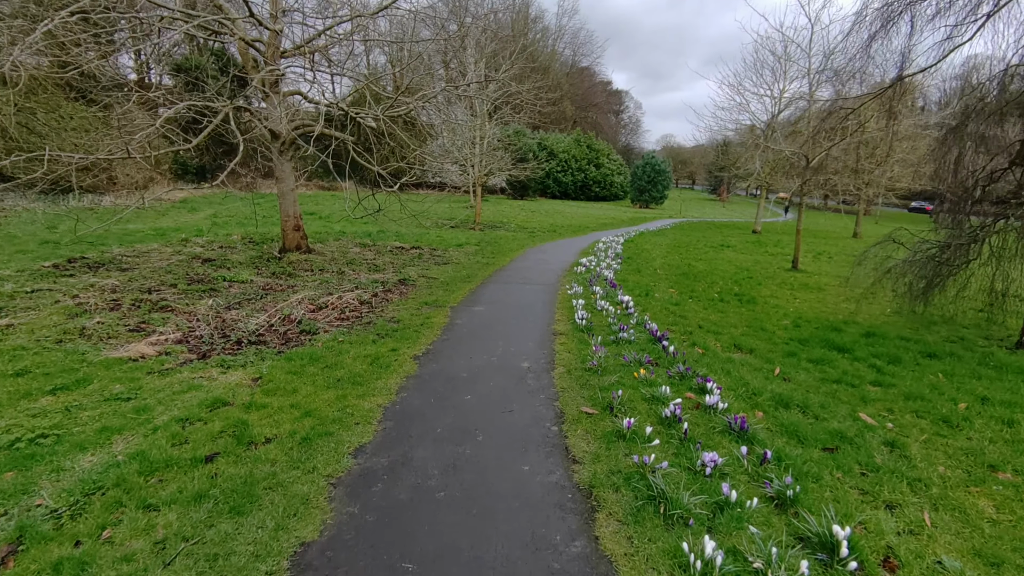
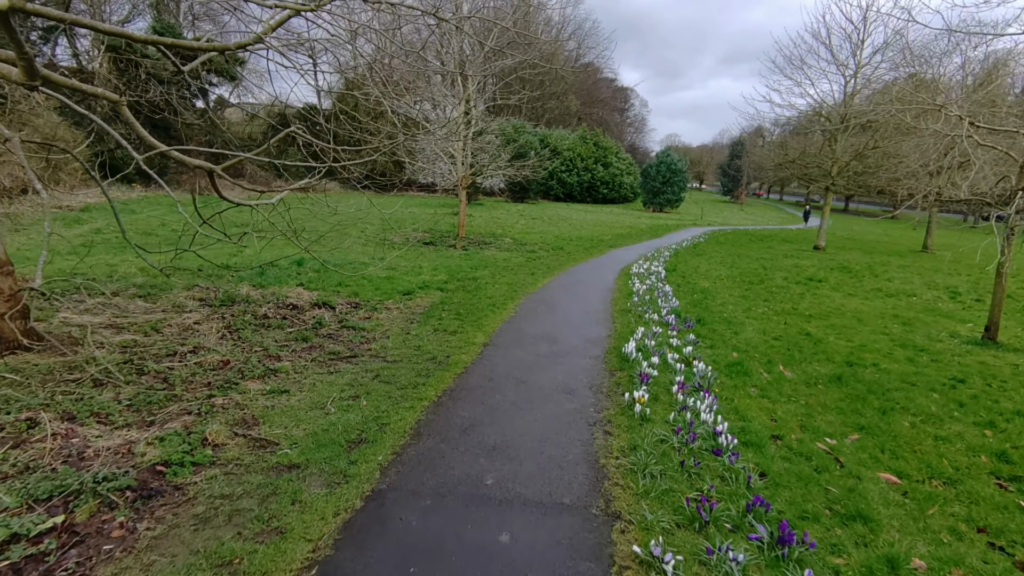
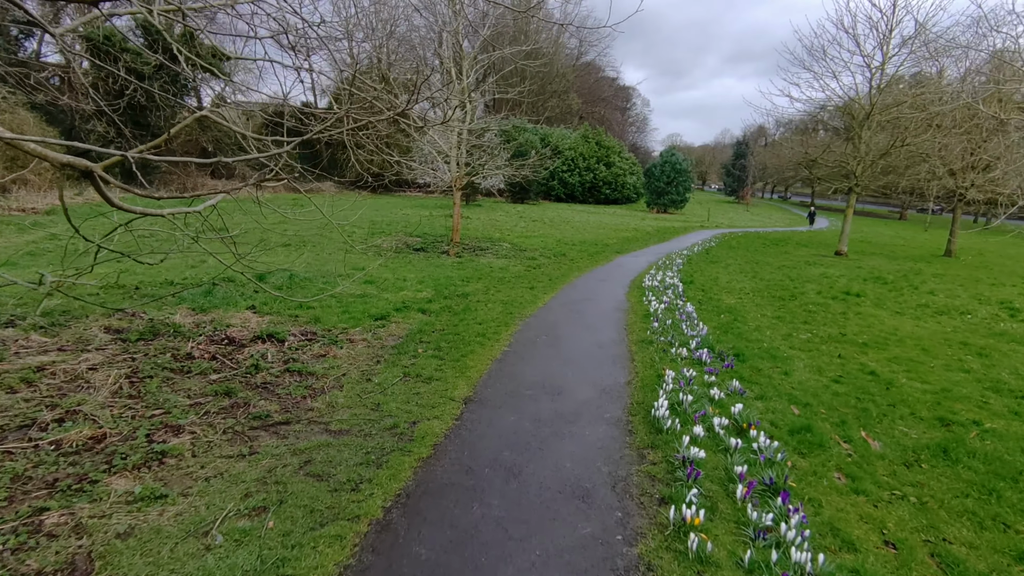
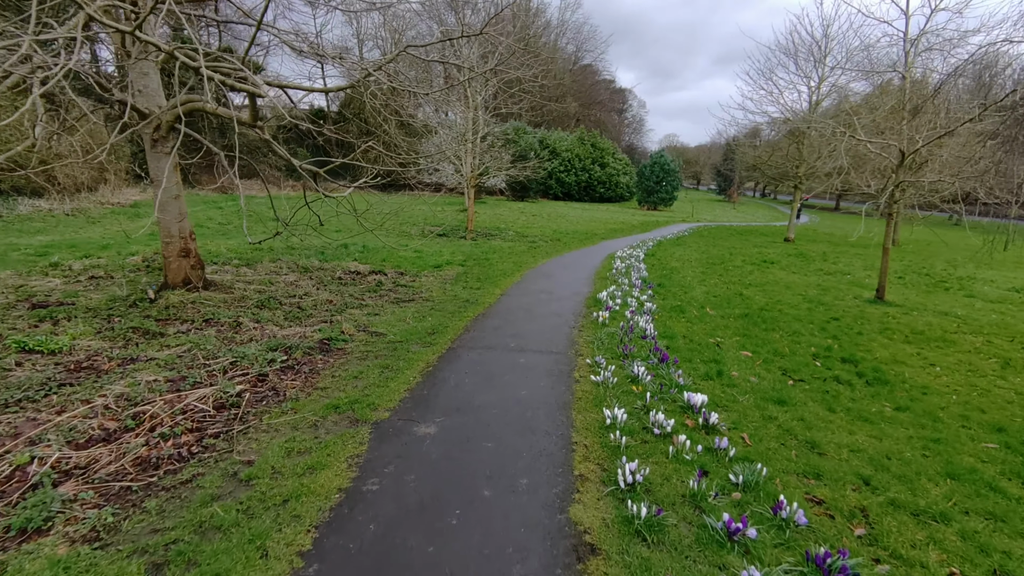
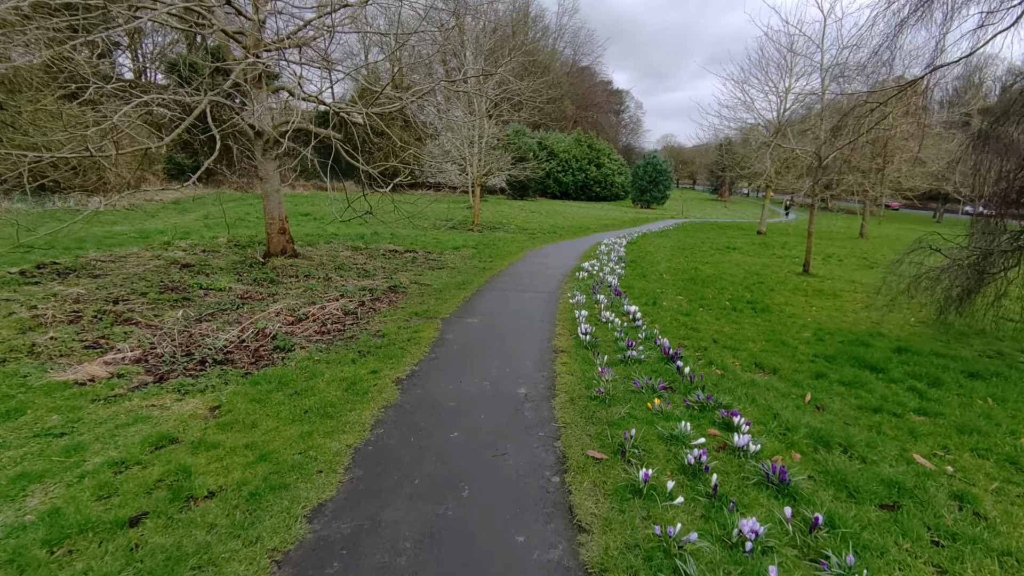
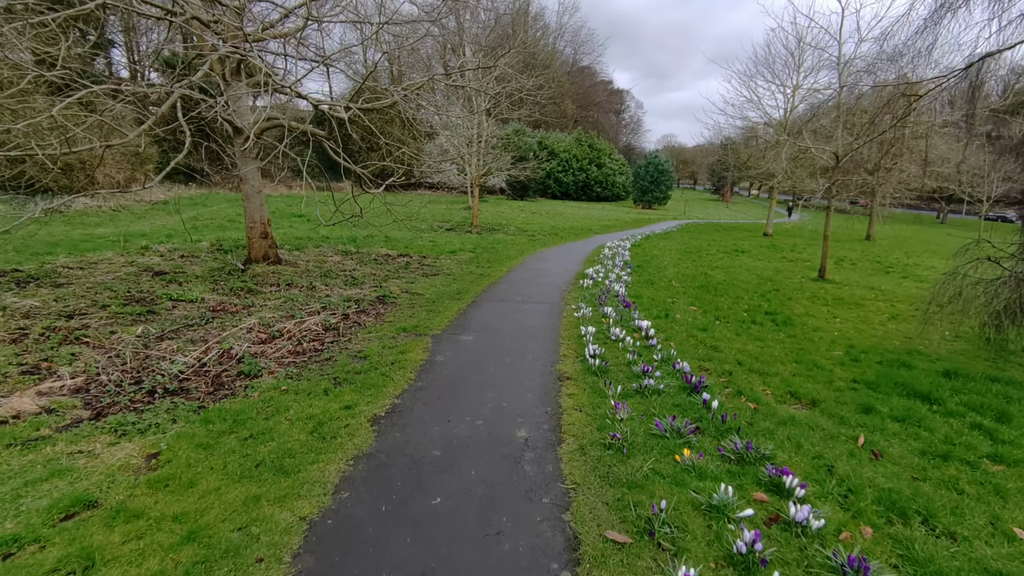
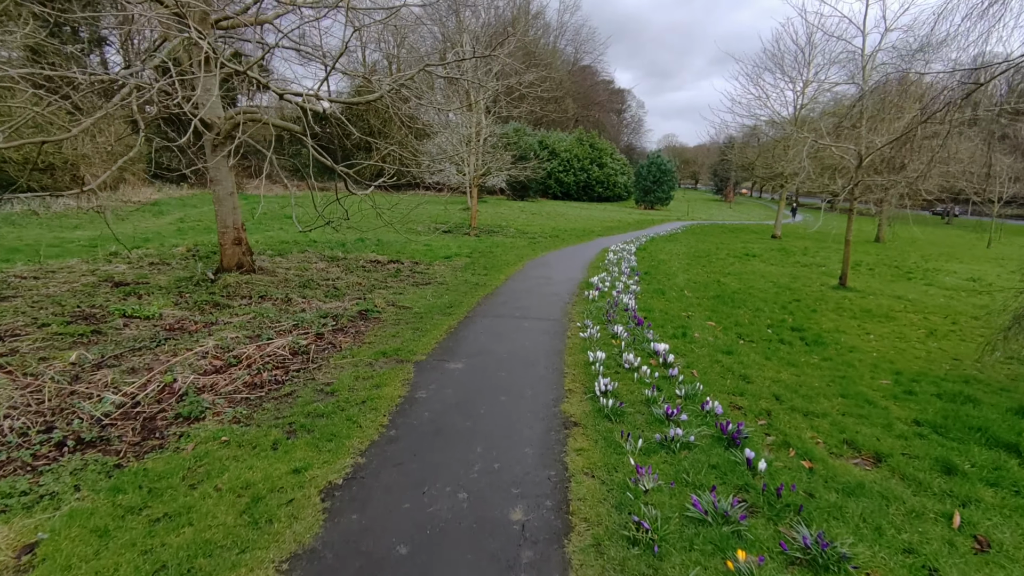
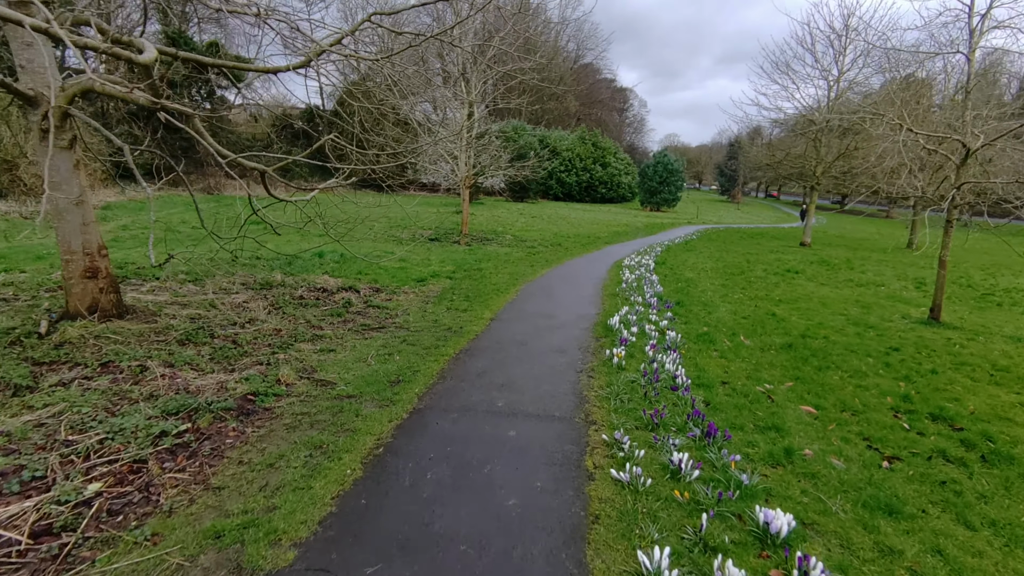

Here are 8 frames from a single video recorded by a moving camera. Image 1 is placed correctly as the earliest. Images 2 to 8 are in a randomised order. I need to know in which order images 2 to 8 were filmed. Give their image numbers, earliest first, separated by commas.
5, 6, 7, 4, 8, 2, 3
